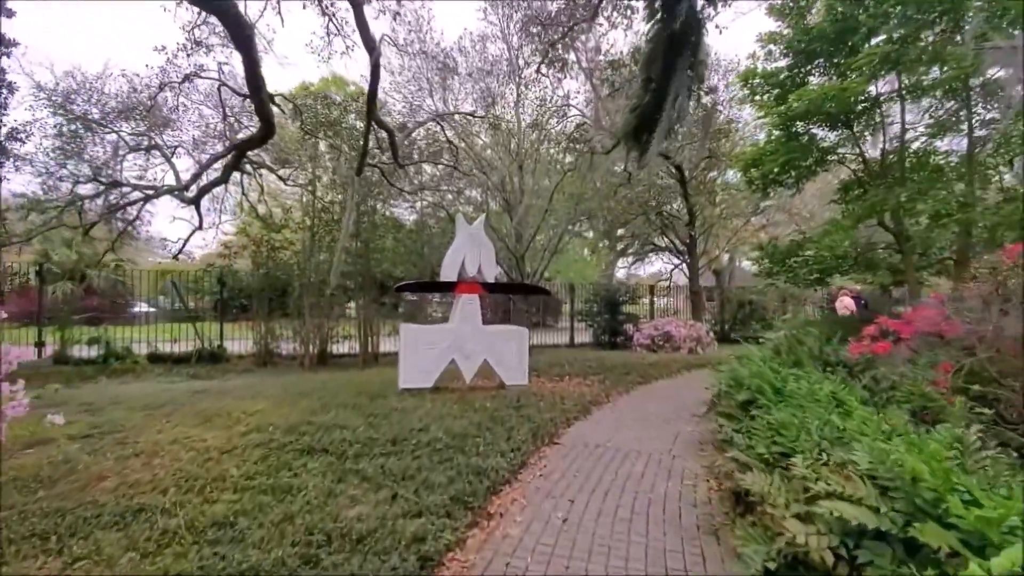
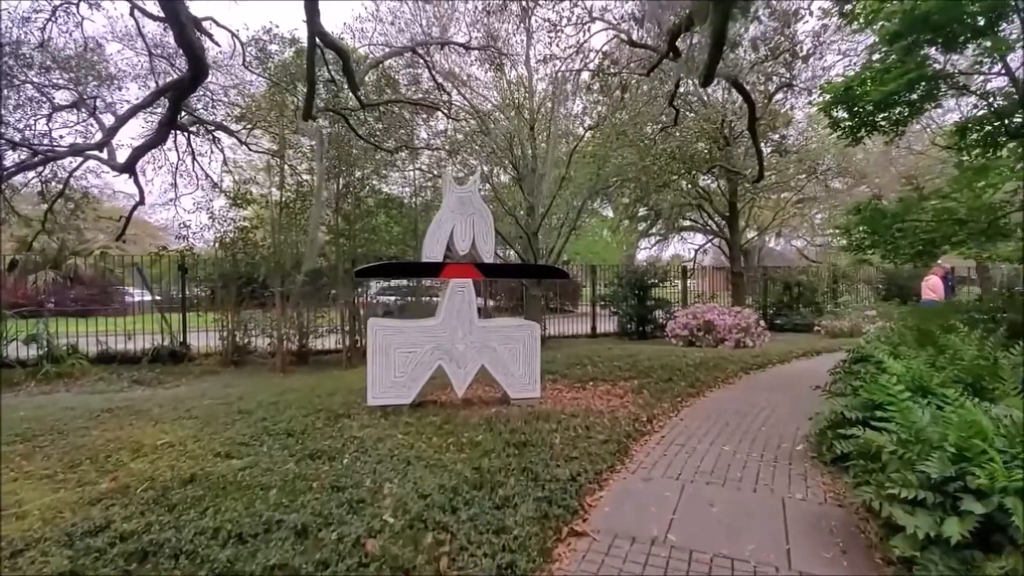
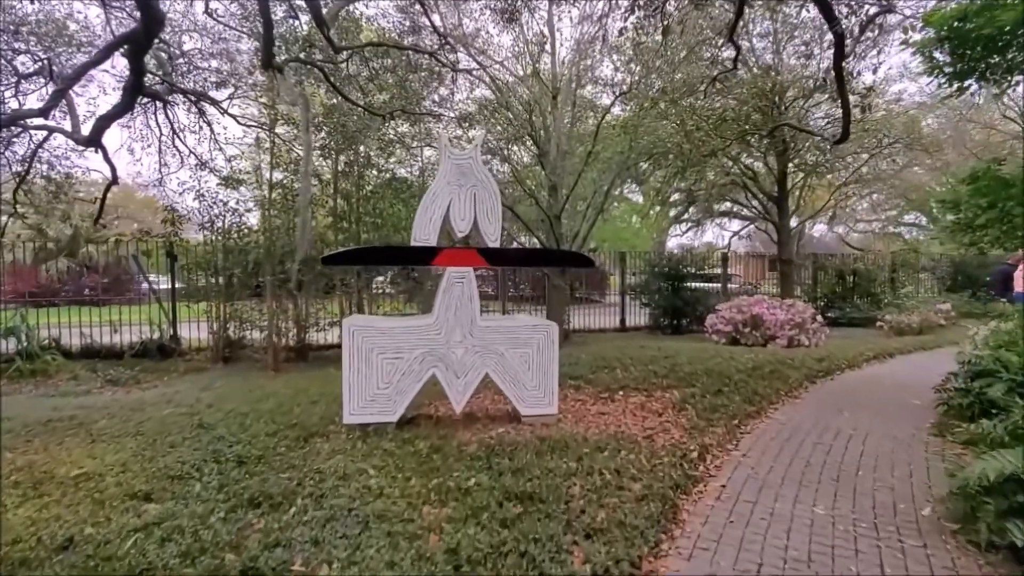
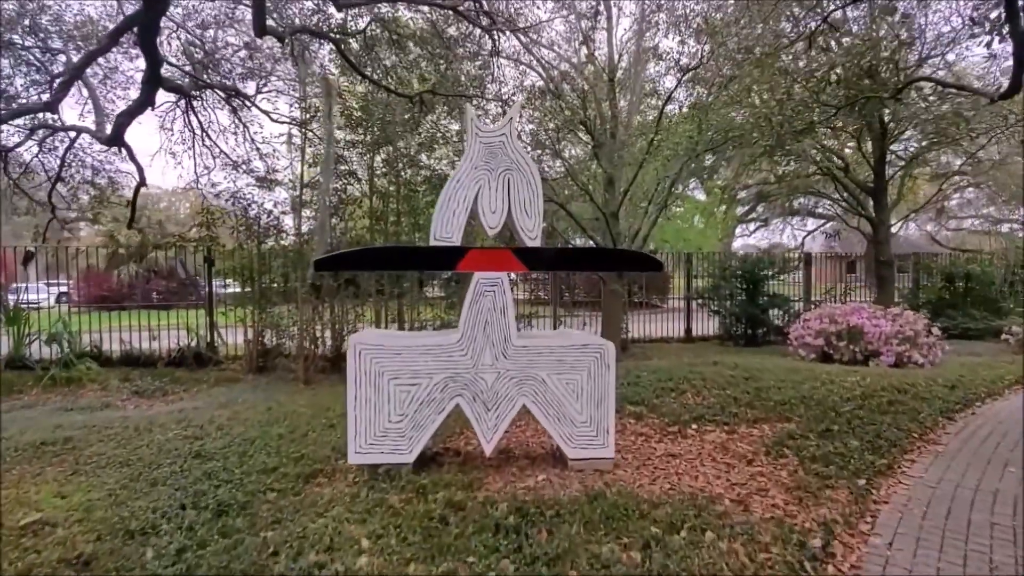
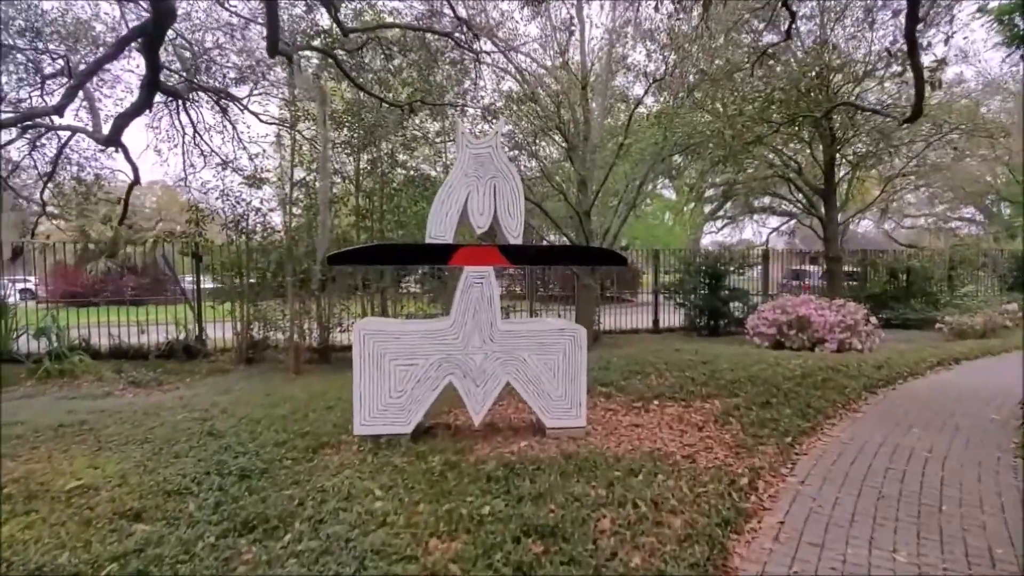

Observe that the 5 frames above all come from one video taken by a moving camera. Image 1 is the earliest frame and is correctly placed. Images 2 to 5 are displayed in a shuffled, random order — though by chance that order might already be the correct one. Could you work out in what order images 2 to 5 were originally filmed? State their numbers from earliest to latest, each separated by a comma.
2, 3, 5, 4
